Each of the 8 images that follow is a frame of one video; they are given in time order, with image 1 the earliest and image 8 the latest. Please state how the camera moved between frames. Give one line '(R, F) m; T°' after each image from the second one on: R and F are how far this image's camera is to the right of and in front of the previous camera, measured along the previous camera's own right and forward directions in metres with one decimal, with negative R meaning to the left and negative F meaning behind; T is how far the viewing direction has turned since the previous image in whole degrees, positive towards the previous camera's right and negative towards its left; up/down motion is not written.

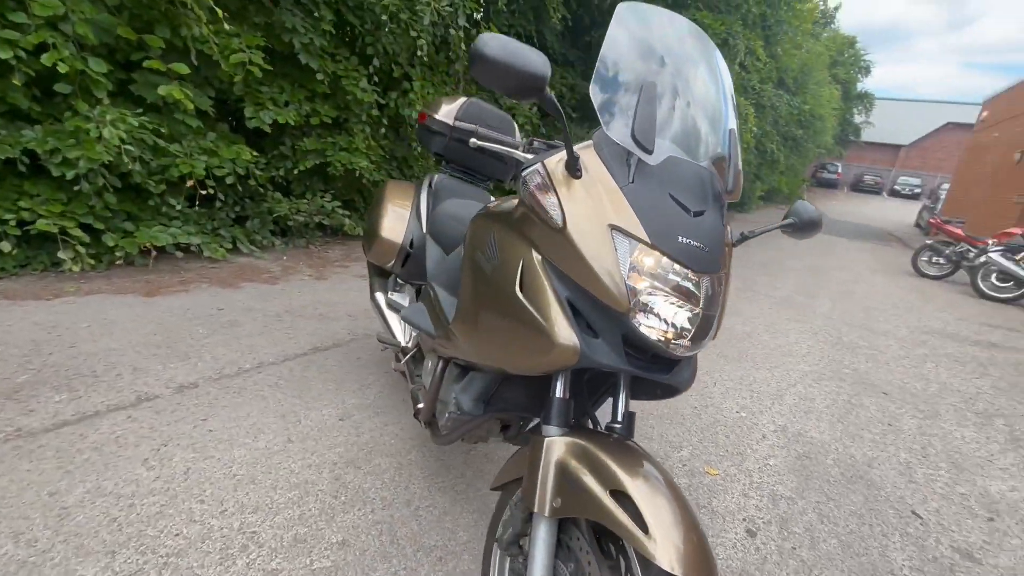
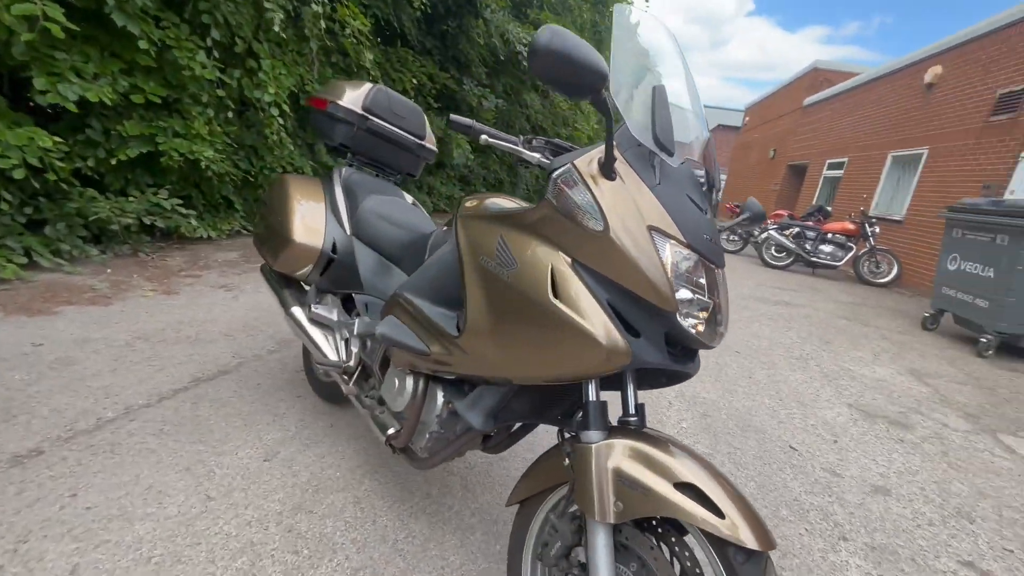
(-0.6, +0.2) m; +20°
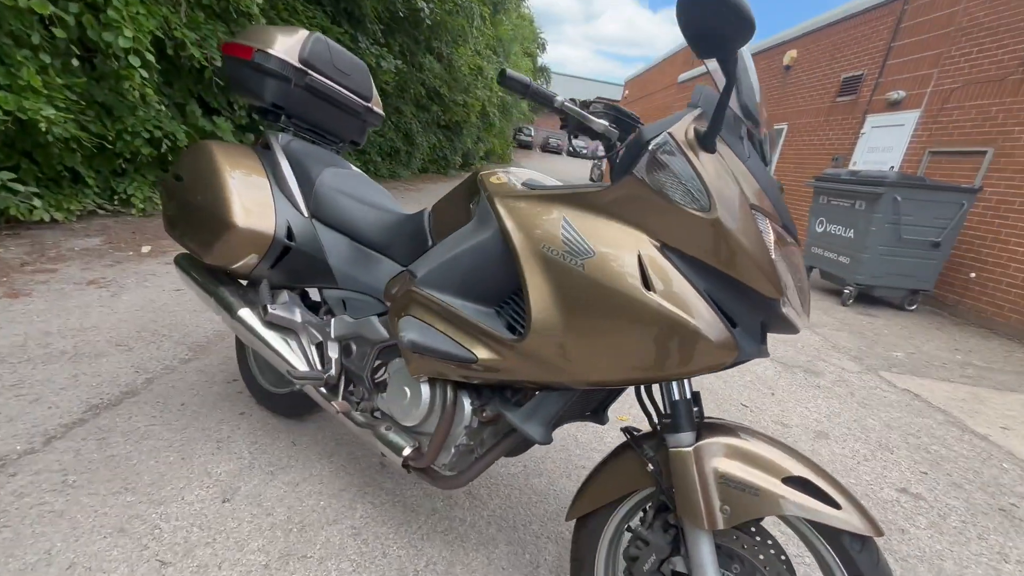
(-0.5, +0.3) m; +14°
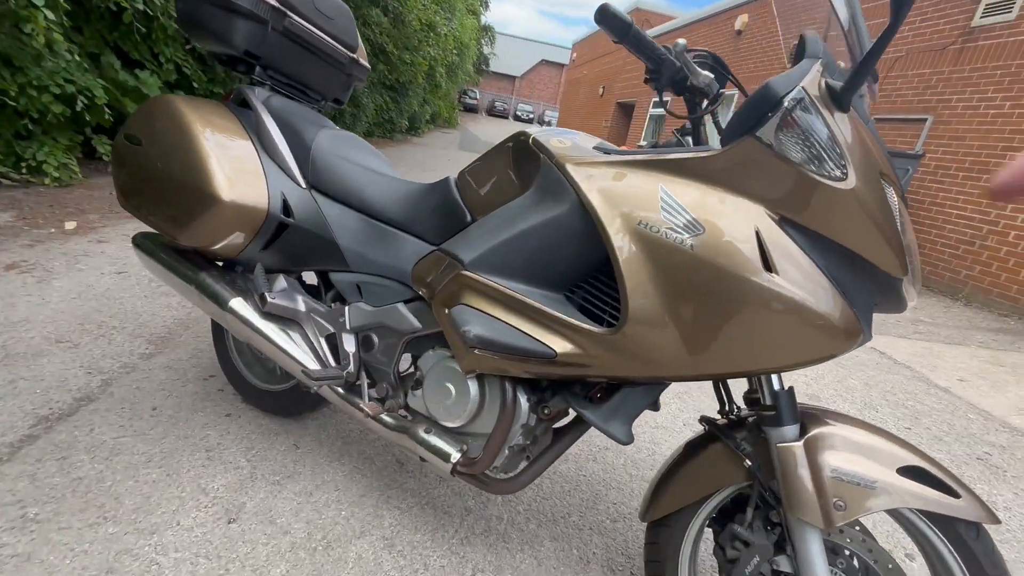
(-0.3, +0.2) m; +7°
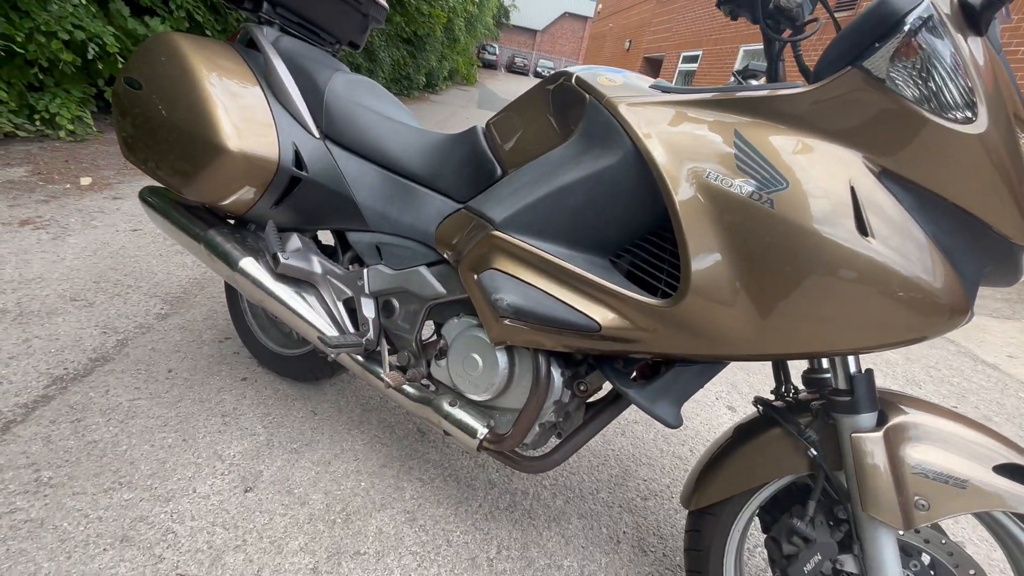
(0.0, +0.1) m; -2°
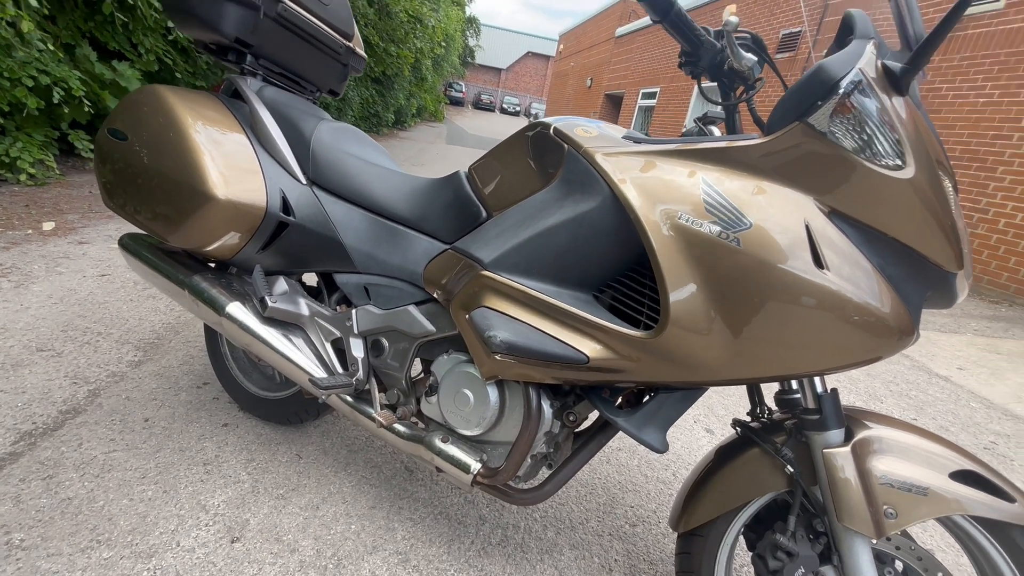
(-0.1, -0.1) m; +3°
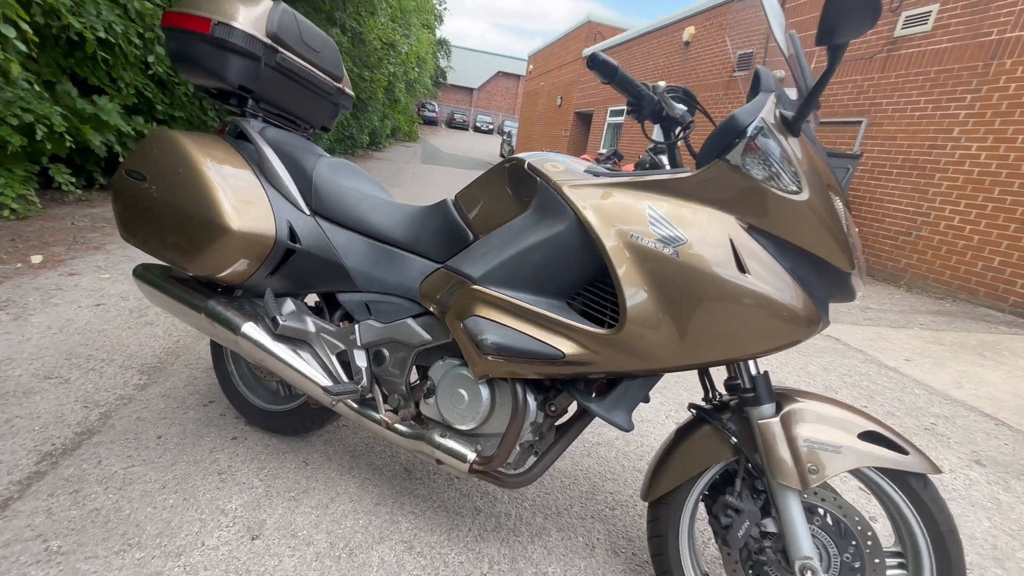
(0.0, -0.2) m; +3°
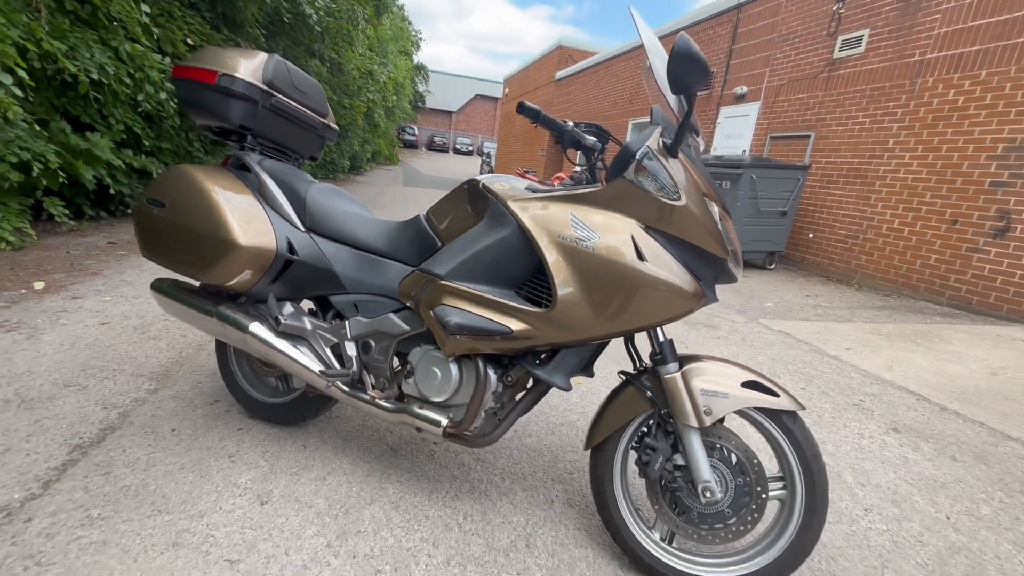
(+0.1, -0.4) m; +2°
